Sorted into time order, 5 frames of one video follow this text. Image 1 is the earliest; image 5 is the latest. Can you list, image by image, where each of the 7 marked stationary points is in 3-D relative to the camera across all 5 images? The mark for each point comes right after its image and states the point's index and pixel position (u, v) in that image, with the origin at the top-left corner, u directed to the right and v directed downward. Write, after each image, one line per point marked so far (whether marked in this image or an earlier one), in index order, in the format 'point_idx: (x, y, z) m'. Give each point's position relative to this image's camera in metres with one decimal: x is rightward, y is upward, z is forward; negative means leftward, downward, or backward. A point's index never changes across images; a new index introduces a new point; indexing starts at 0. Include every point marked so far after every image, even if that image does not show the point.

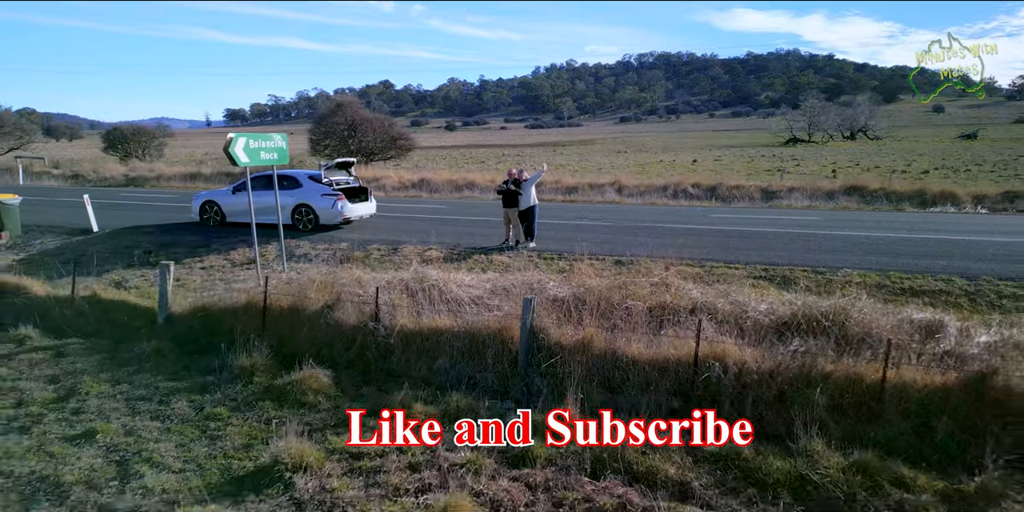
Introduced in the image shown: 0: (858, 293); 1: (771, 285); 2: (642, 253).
0: (+4.0, -0.4, +7.7) m
1: (+3.2, -0.3, +8.2) m
2: (+2.0, +0.1, +10.0) m
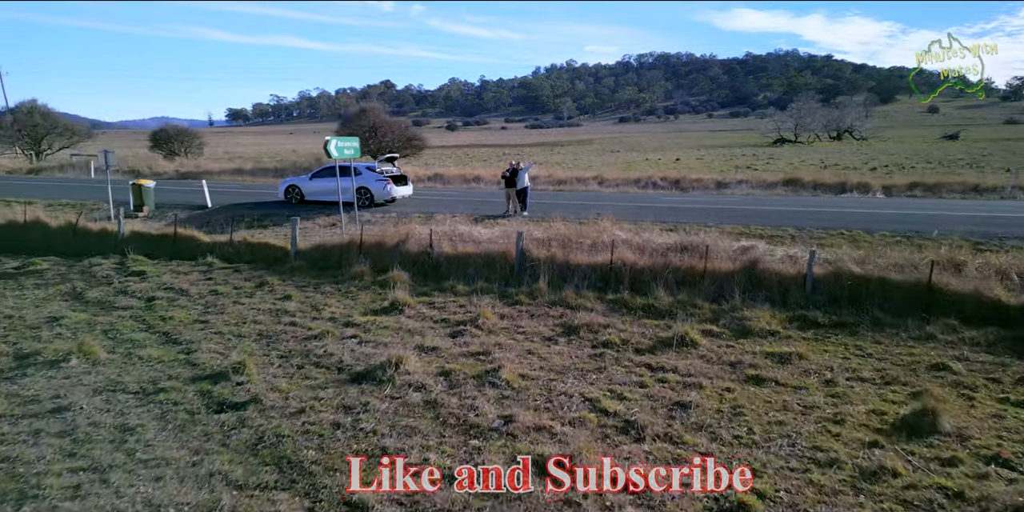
0: (+4.0, +0.5, +12.7) m
1: (+3.1, +0.5, +13.2) m
2: (+2.0, +0.9, +15.0) m
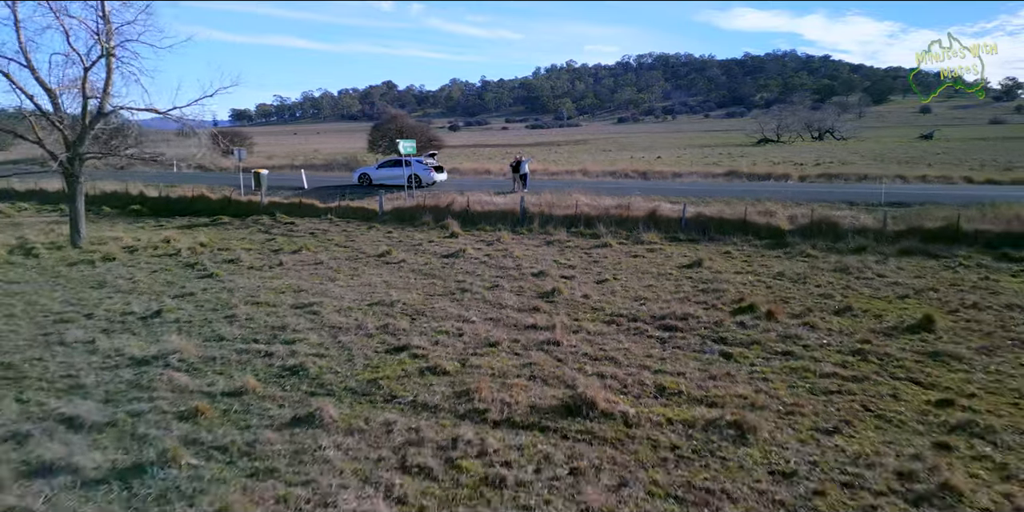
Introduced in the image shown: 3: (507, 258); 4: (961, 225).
0: (+4.1, +1.8, +20.8) m
1: (+3.3, +1.9, +21.3) m
2: (+2.1, +2.3, +23.1) m
3: (-0.1, -0.1, +15.0) m
4: (+10.9, +0.7, +15.8) m
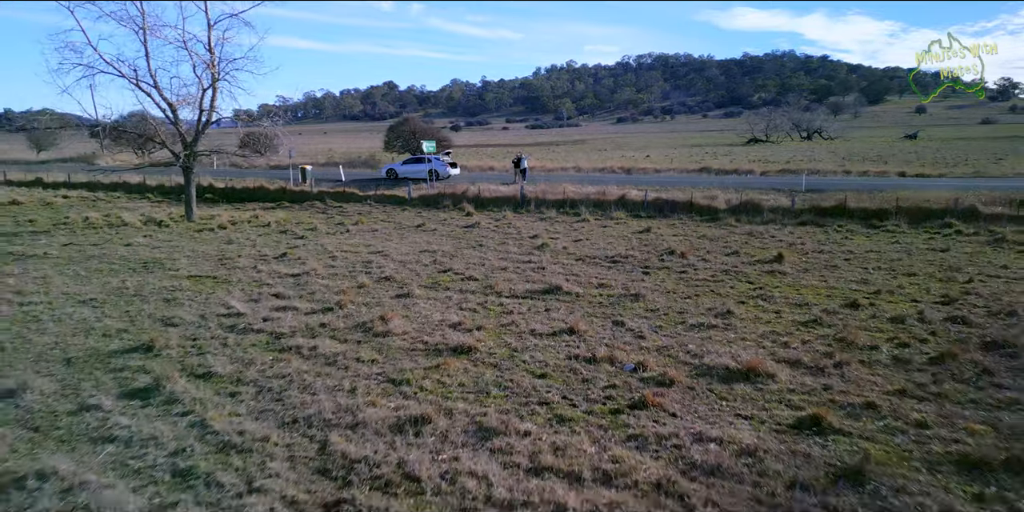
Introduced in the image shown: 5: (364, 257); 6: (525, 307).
0: (+4.2, +2.8, +26.4) m
1: (+3.4, +2.9, +26.9) m
2: (+2.2, +3.2, +28.7) m
3: (-0.1, +0.9, +20.6) m
4: (+10.9, +1.7, +21.4) m
5: (-3.6, 0.0, +16.0) m
6: (+0.2, -0.9, +11.3) m
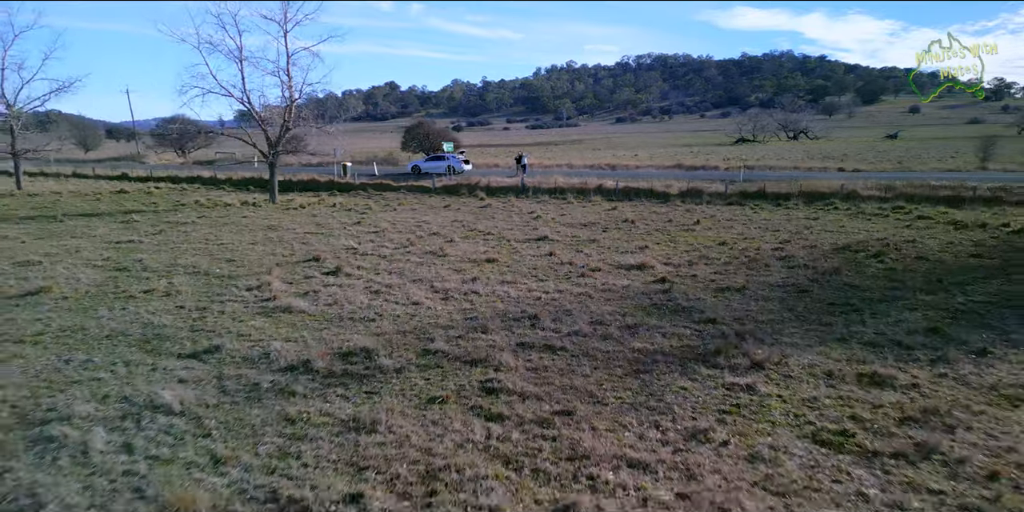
0: (+4.4, +4.0, +33.8) m
1: (+3.5, +4.1, +34.3) m
2: (+2.4, +4.5, +36.1) m
3: (+0.1, +2.1, +28.0) m
4: (+11.1, +2.9, +28.7) m
5: (-3.4, +1.2, +23.4) m
6: (+0.4, +0.3, +18.7) m
